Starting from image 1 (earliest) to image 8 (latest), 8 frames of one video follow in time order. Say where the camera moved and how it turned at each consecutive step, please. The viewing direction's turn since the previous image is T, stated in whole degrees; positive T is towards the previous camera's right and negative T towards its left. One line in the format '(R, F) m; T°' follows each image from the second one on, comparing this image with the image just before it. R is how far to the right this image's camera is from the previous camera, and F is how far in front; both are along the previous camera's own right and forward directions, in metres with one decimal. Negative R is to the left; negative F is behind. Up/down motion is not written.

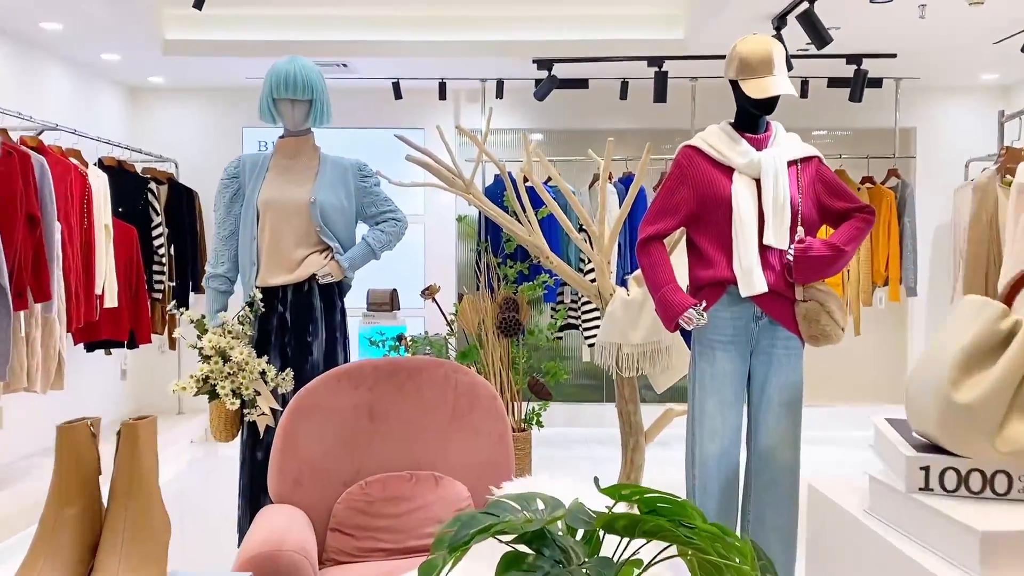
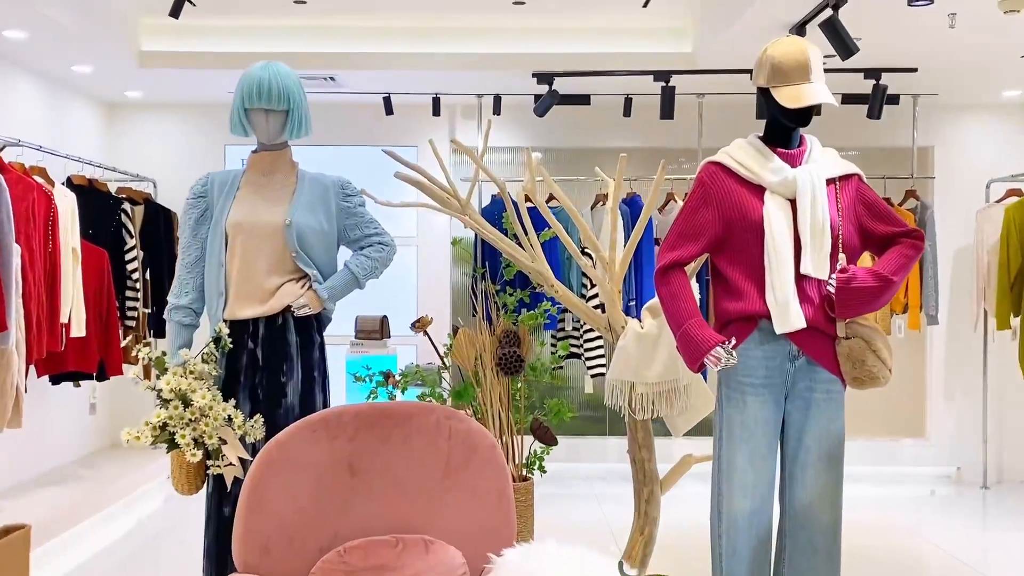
(0.0, +0.2) m; 0°
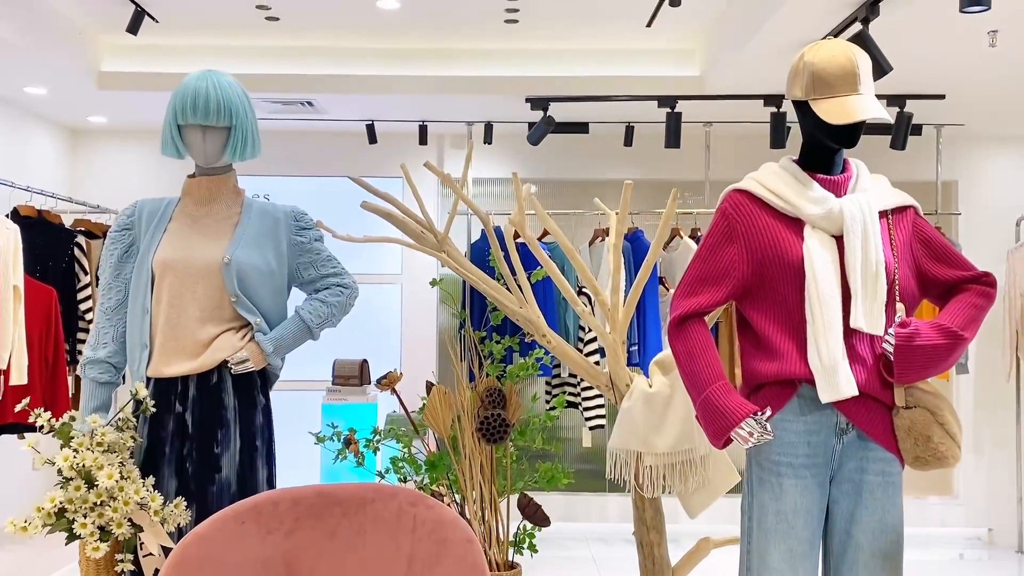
(0.0, +0.3) m; 0°
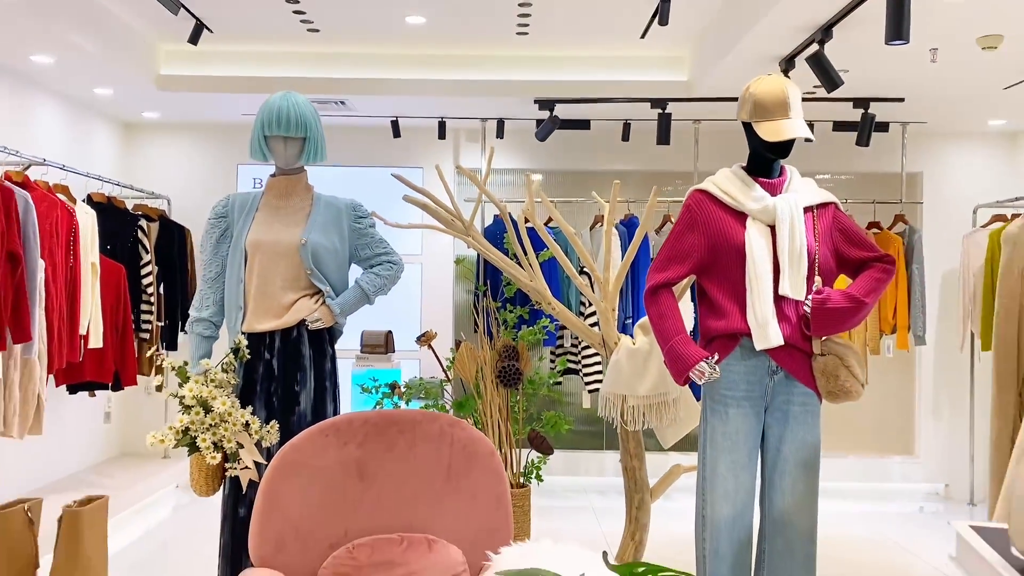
(0.0, -0.4) m; 0°
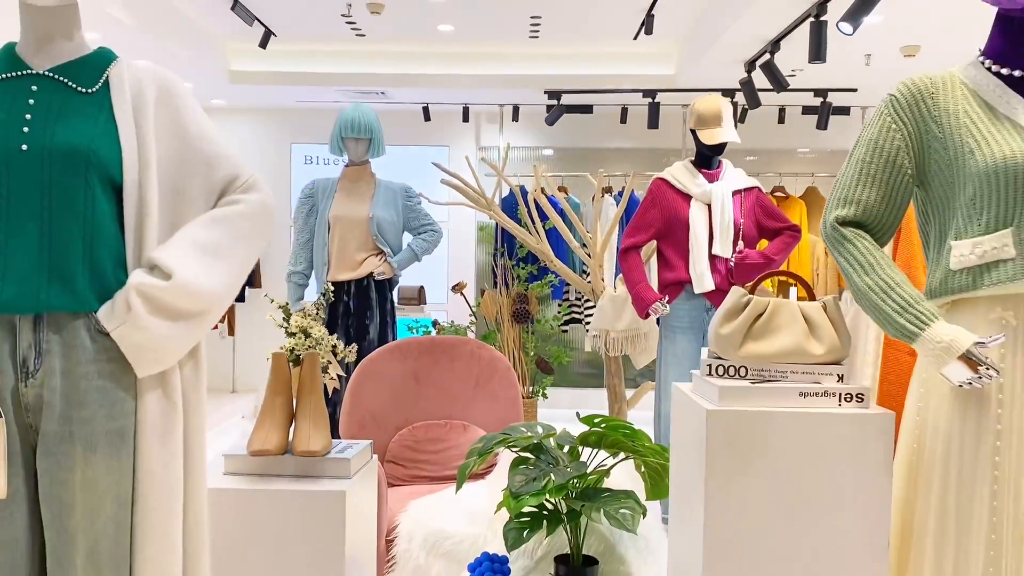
(0.0, -0.7) m; -1°
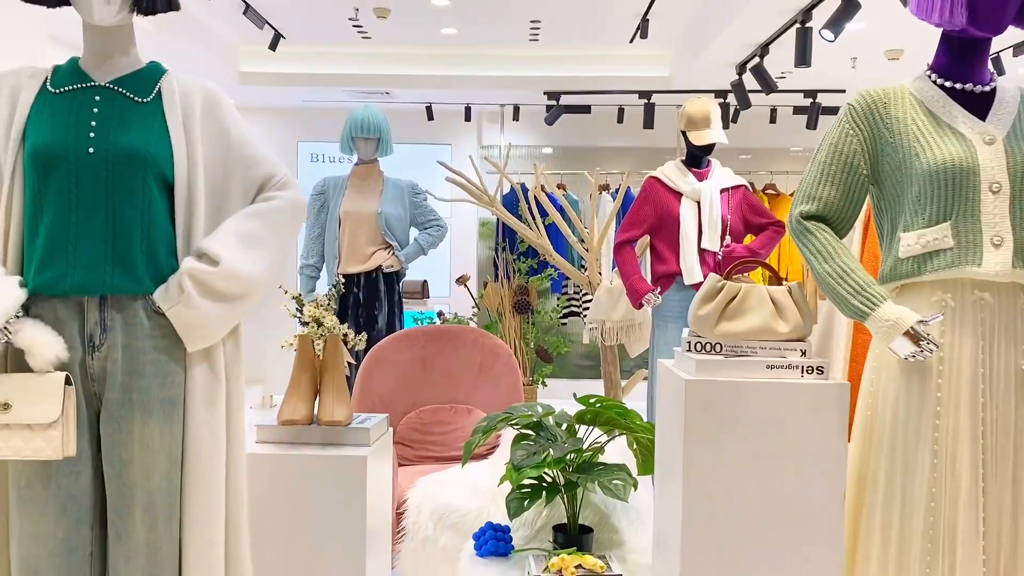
(0.0, -0.1) m; 0°
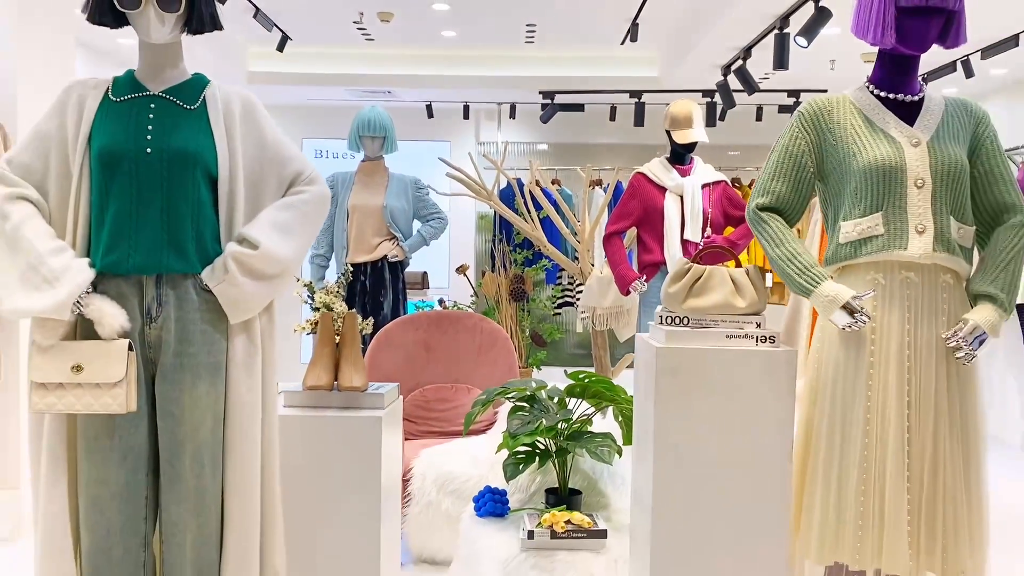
(0.0, -0.2) m; 0°
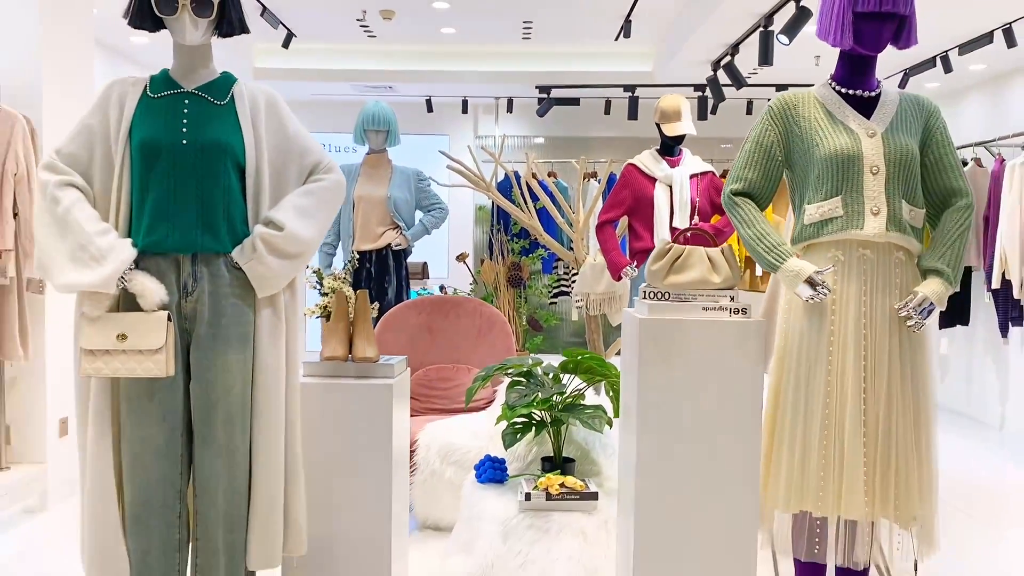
(0.0, -0.2) m; 0°
